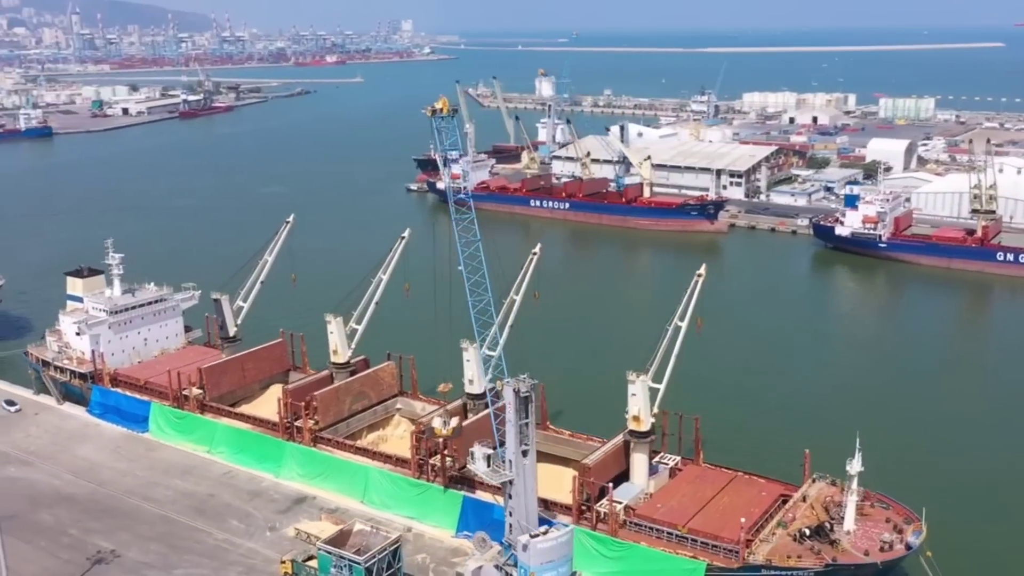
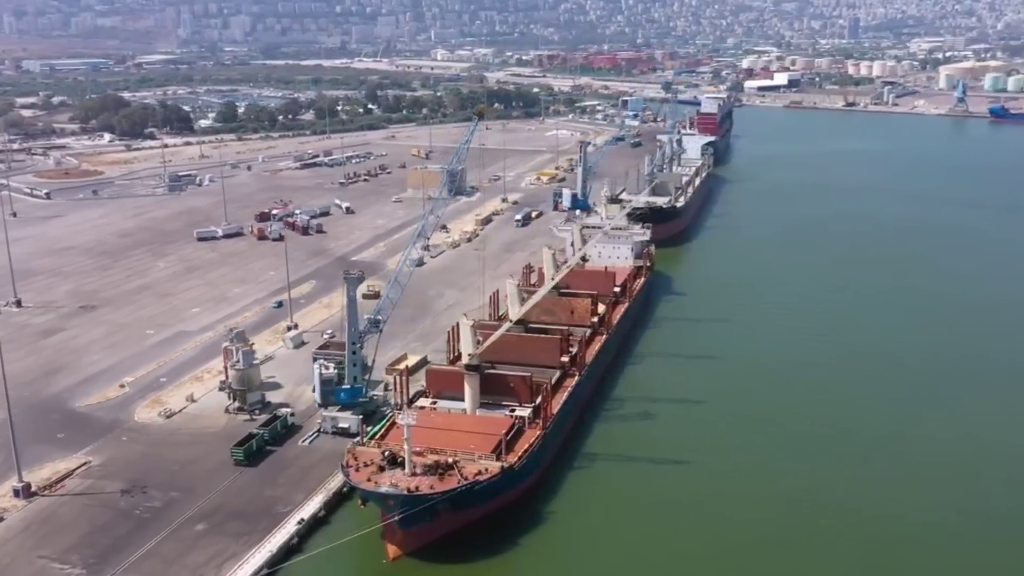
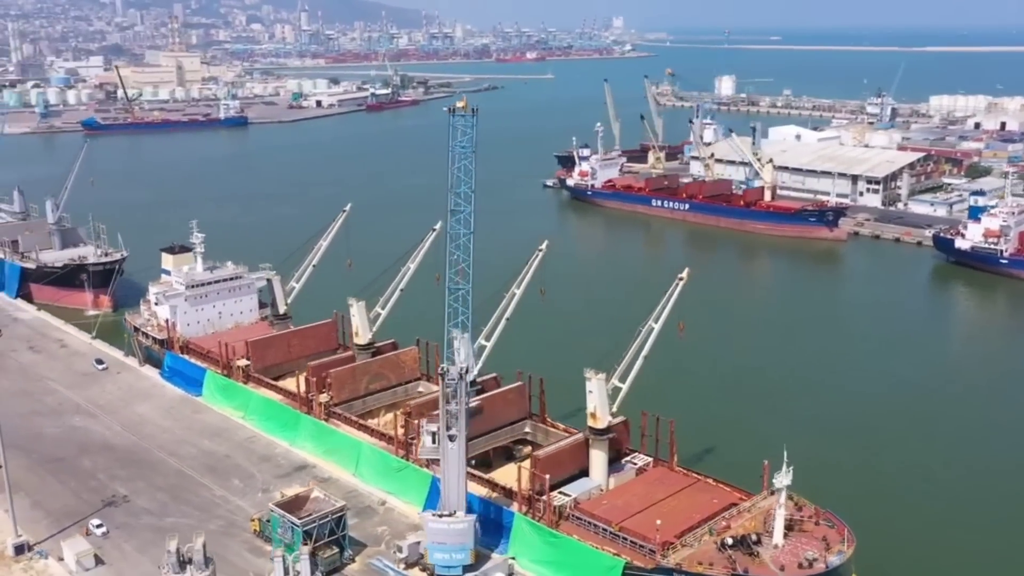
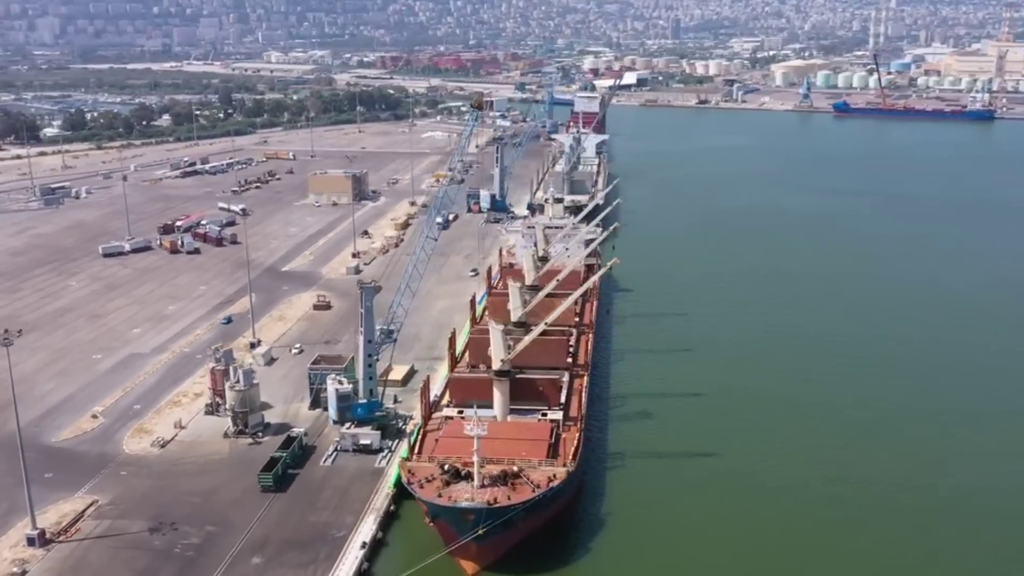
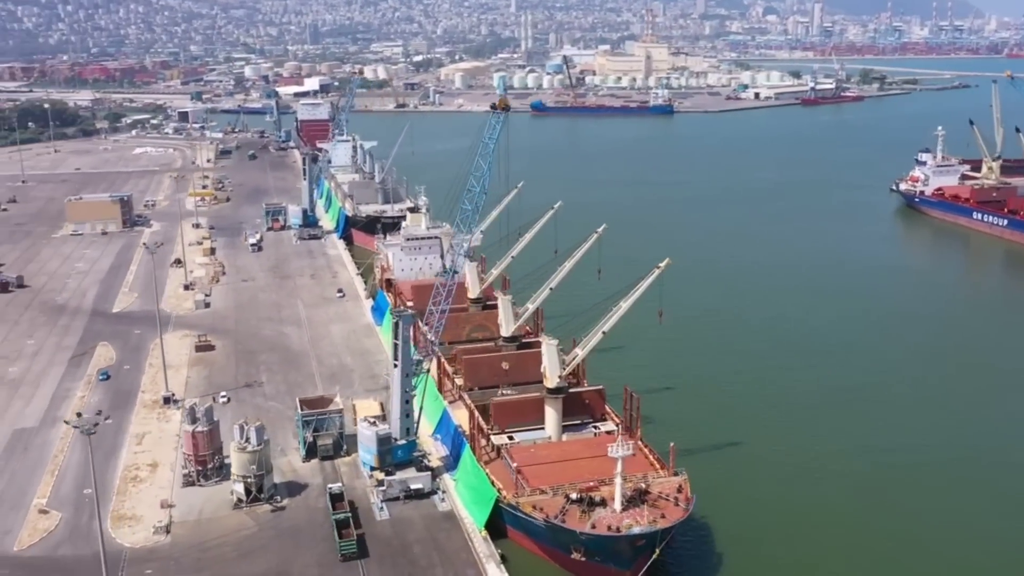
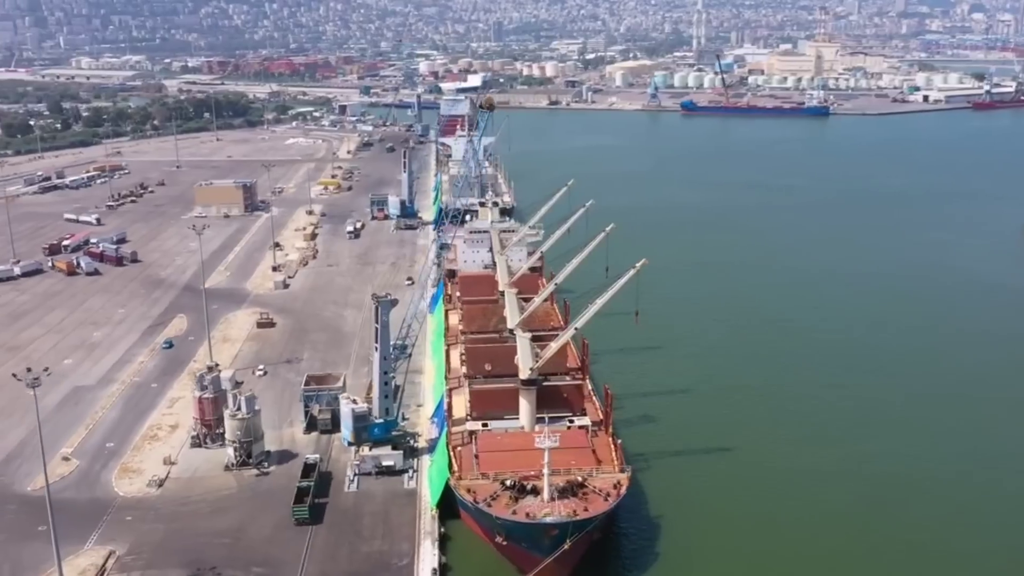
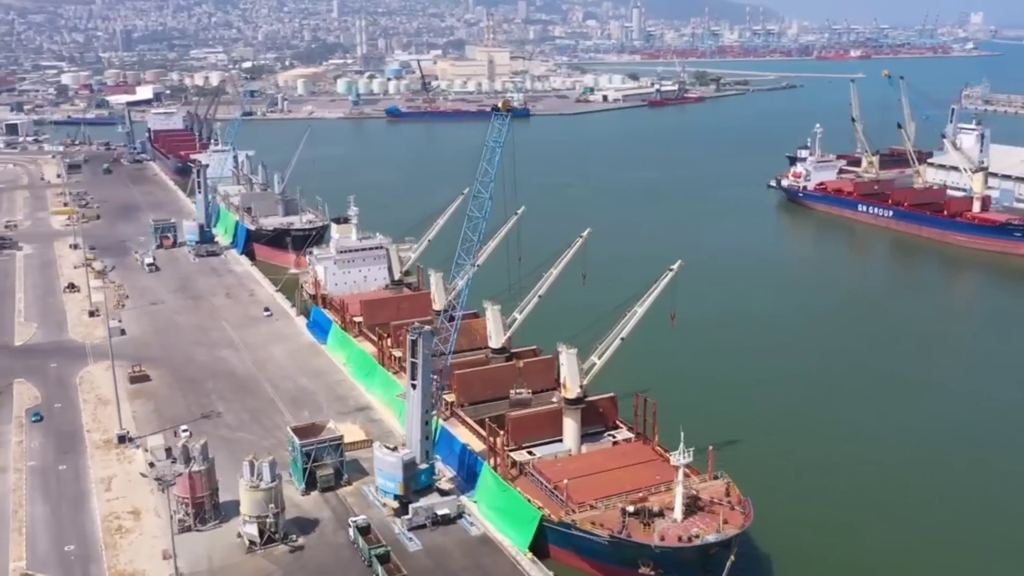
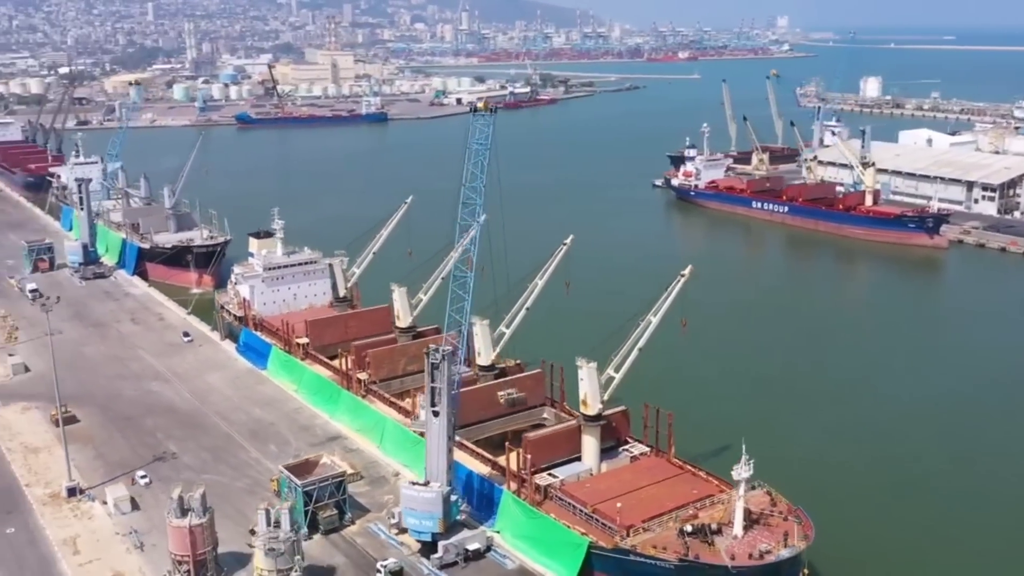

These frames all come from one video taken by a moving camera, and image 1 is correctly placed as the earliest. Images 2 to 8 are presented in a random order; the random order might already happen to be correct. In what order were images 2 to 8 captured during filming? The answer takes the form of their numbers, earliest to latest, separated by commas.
3, 8, 7, 5, 6, 4, 2
